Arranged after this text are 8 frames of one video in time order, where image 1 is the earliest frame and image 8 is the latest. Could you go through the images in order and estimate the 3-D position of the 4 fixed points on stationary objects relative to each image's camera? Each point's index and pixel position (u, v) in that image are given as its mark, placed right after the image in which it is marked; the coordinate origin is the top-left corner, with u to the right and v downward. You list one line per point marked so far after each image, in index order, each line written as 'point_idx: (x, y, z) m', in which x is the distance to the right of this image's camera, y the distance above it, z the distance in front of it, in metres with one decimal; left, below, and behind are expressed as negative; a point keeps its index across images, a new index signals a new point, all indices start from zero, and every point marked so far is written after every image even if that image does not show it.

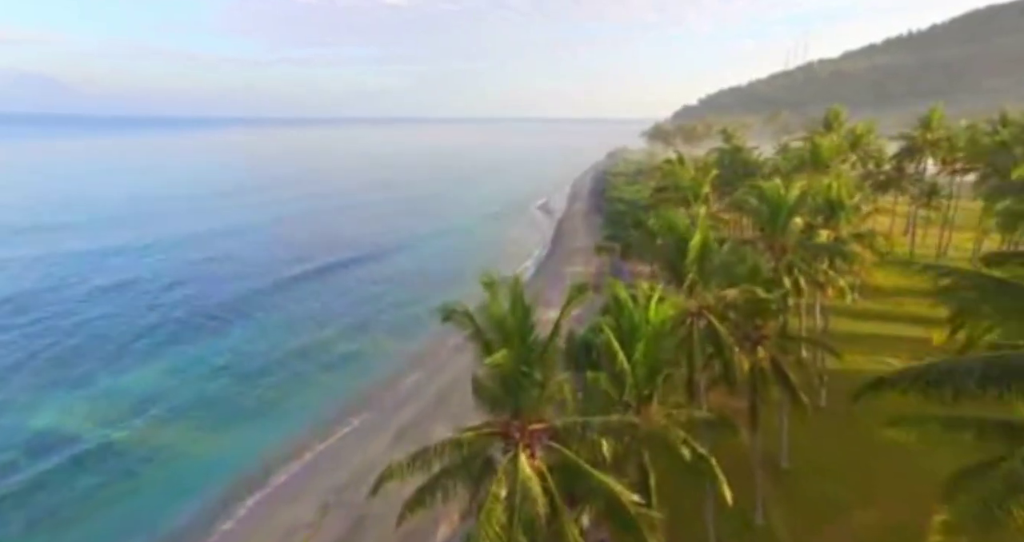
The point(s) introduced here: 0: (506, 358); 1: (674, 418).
0: (-0.1, -1.4, +9.1) m
1: (+3.6, -3.3, +12.7) m
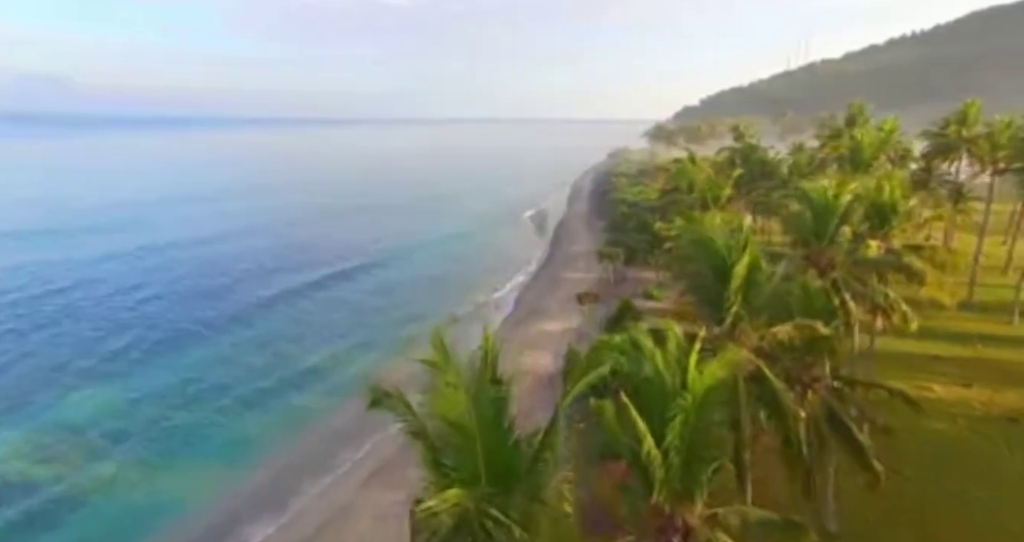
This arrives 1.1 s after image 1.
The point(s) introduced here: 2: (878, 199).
0: (-0.5, -2.0, +5.3) m
1: (+3.3, -3.9, +8.9) m
2: (+12.9, +2.5, +20.0) m
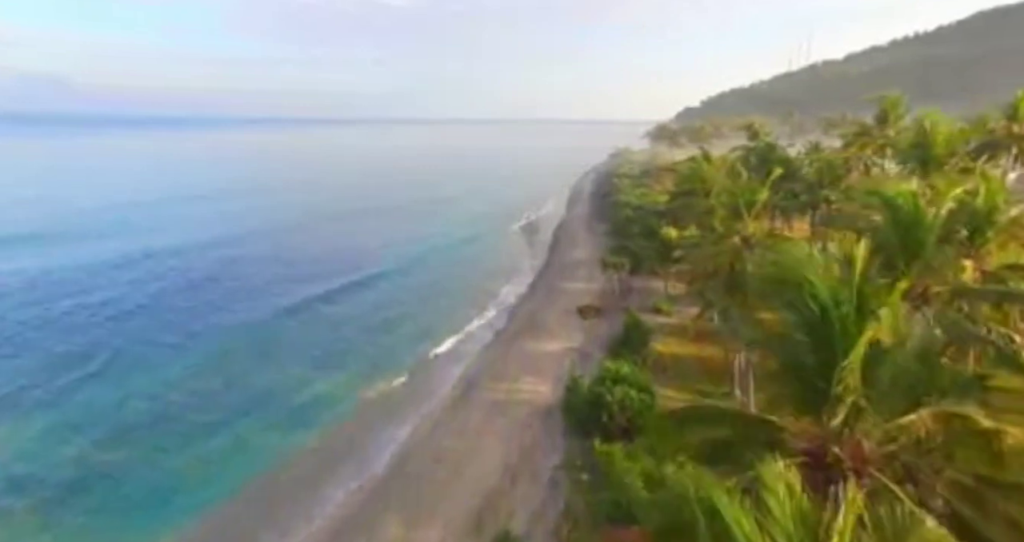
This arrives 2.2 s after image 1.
0: (-0.8, -2.8, +0.8) m
1: (+2.9, -4.7, +4.4) m
2: (+12.5, +1.7, +15.5) m
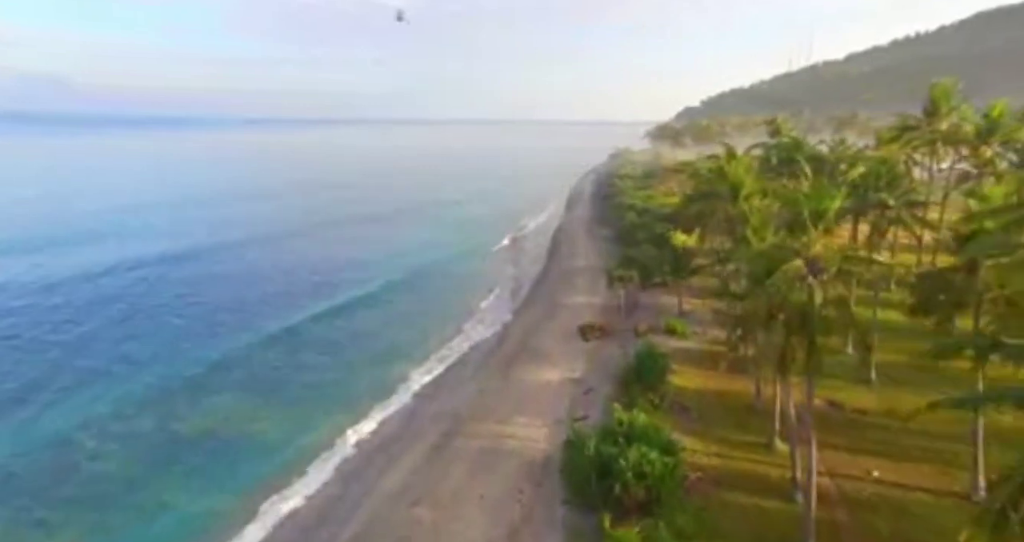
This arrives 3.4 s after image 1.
0: (-1.3, -3.8, -4.8) m
1: (+2.4, -5.7, -1.1) m
2: (+12.0, +0.7, +9.9) m
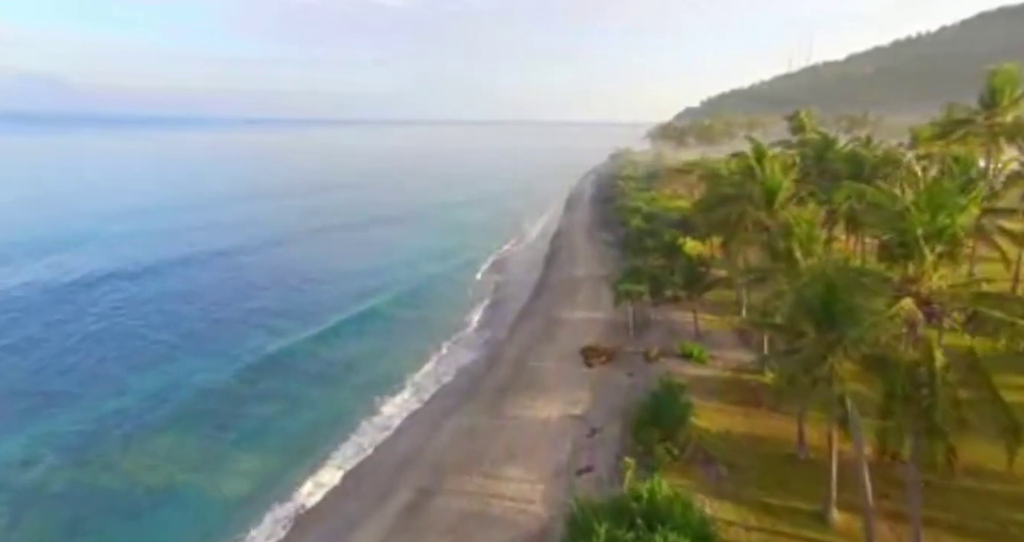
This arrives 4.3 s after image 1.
0: (-1.7, -4.6, -9.6) m
1: (+2.0, -6.5, -6.0) m
2: (+11.6, -0.1, +5.1) m
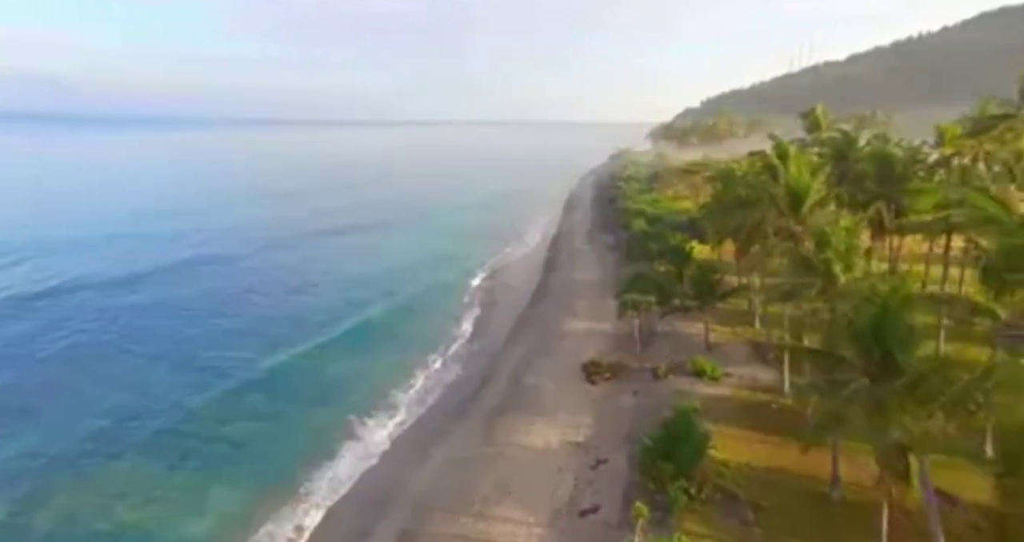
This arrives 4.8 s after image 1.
0: (-1.9, -5.1, -12.3) m
1: (+1.8, -7.0, -8.7) m
2: (+11.4, -0.6, +2.4) m
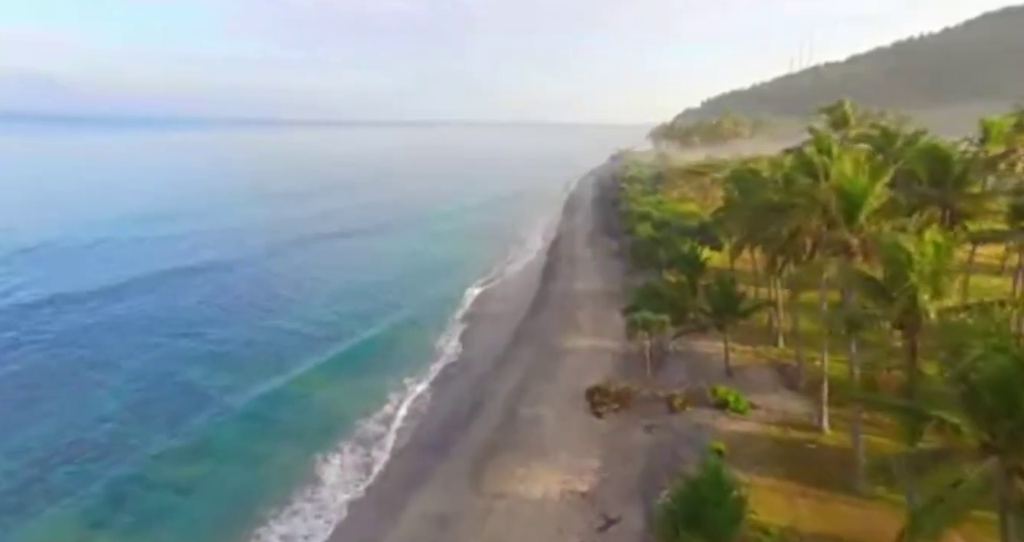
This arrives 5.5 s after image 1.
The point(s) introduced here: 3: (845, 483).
0: (-2.2, -5.7, -16.3) m
1: (+1.5, -7.7, -12.7) m
2: (+11.2, -1.3, -1.6) m
3: (+11.7, -7.4, +19.8) m
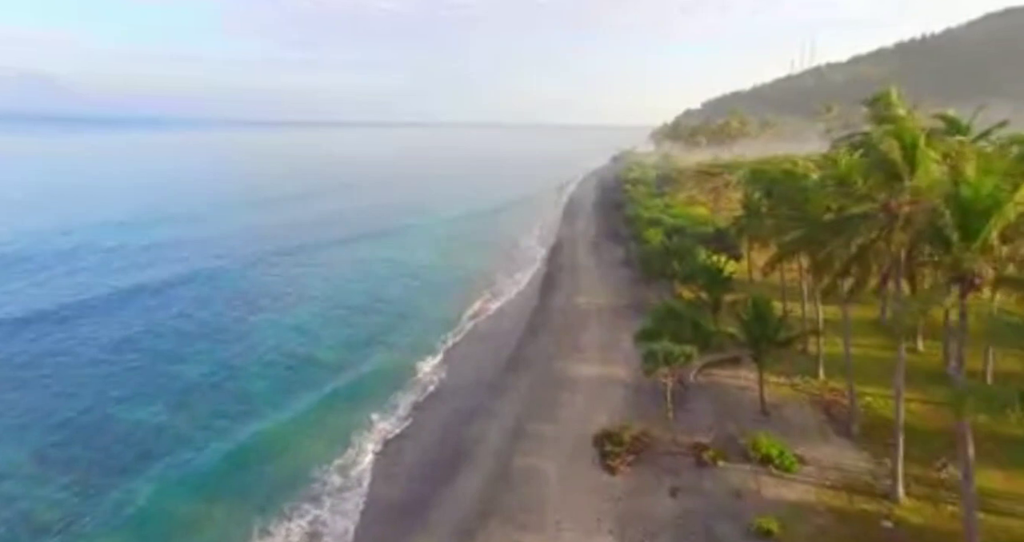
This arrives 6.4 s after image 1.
0: (-2.5, -6.5, -21.2) m
1: (+1.2, -8.5, -17.6) m
2: (+10.9, -2.2, -6.5) m
3: (+11.4, -8.3, +14.8) m
